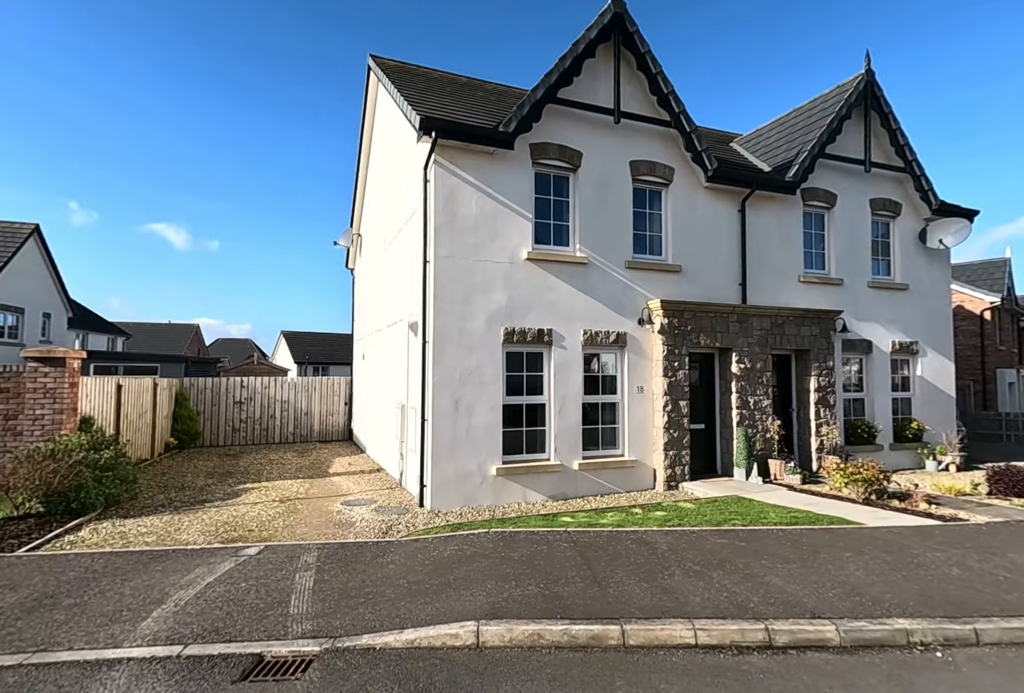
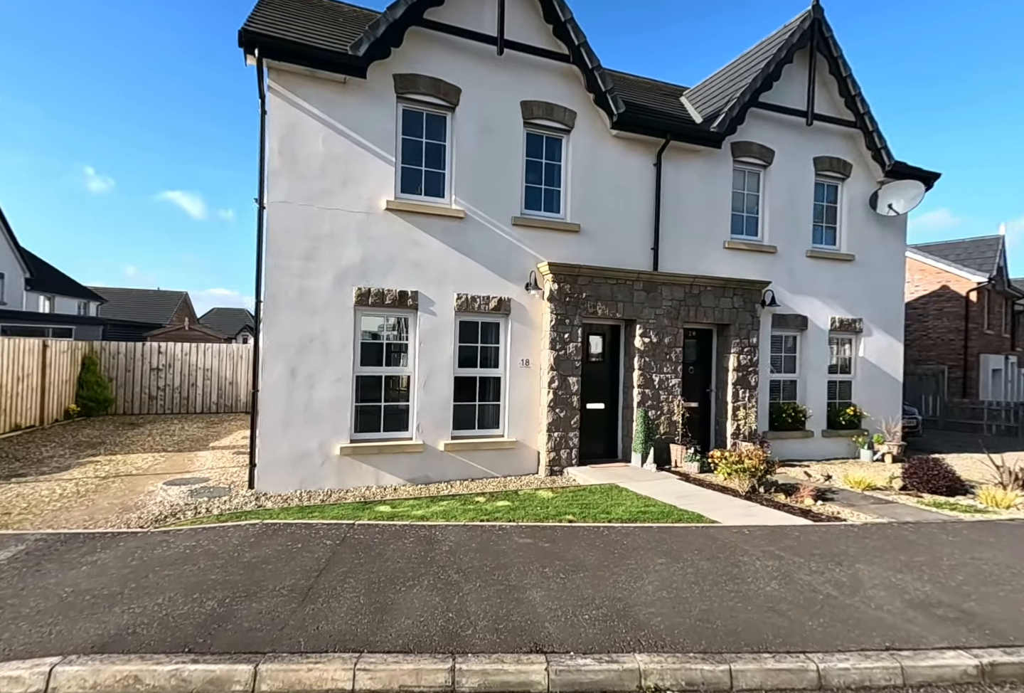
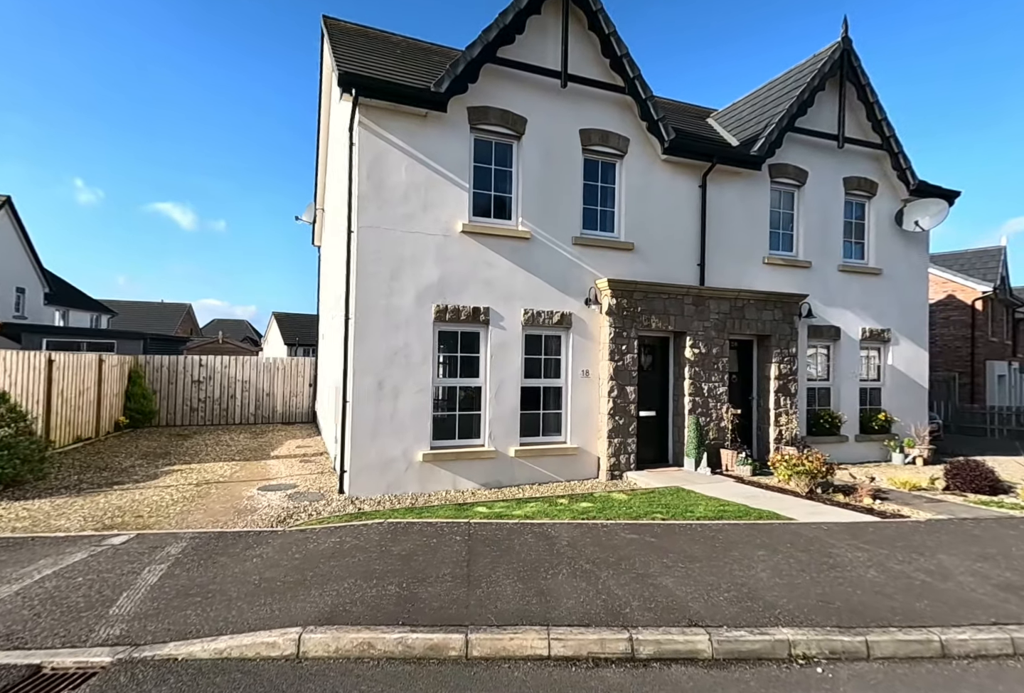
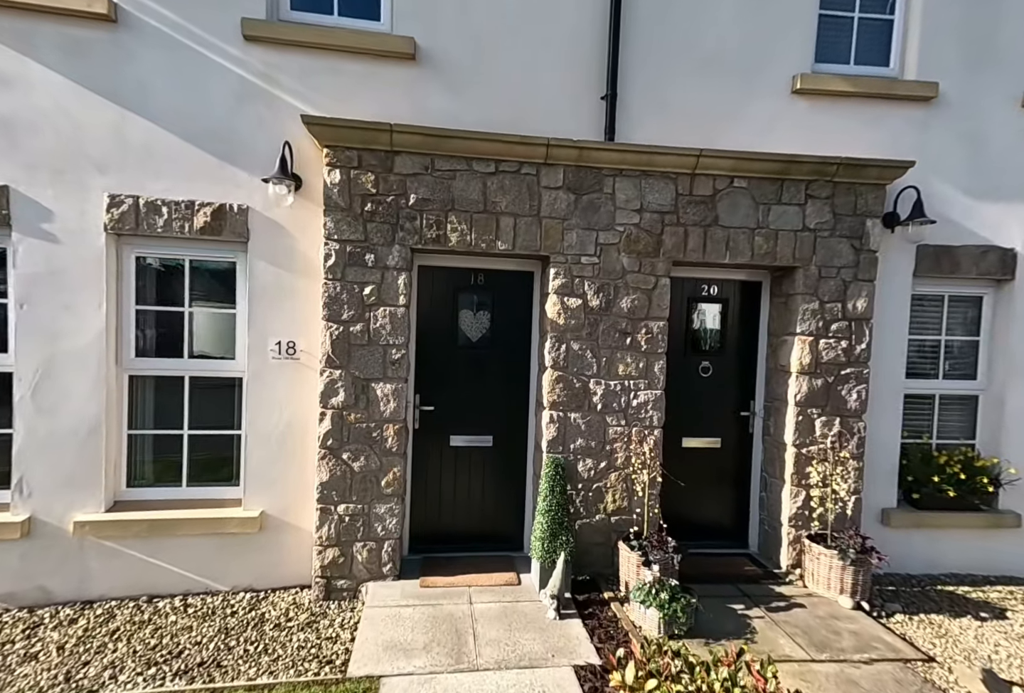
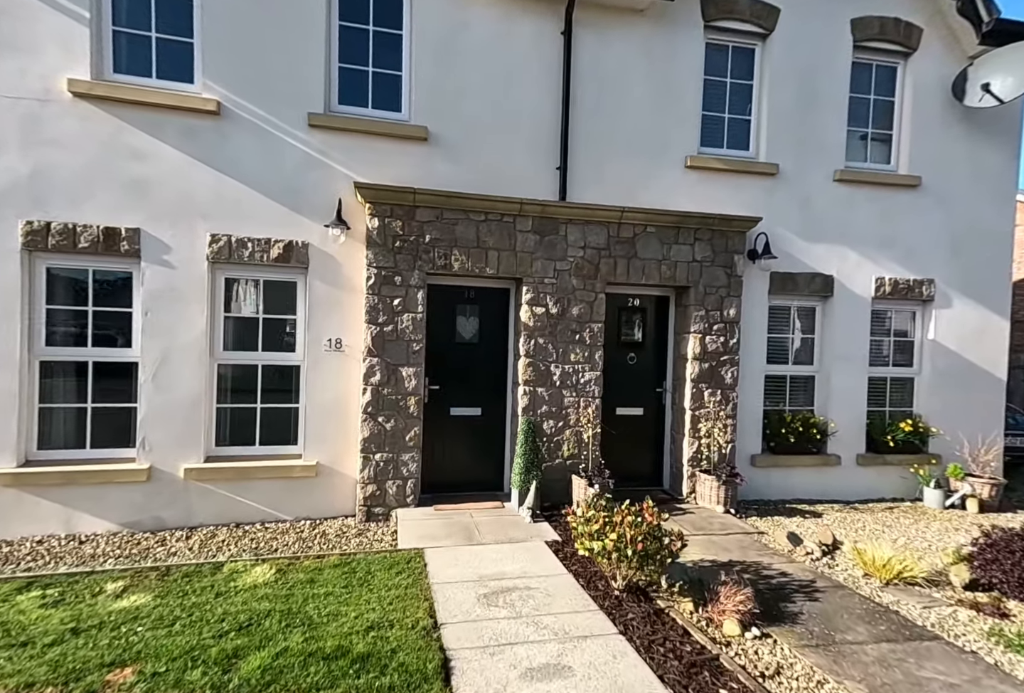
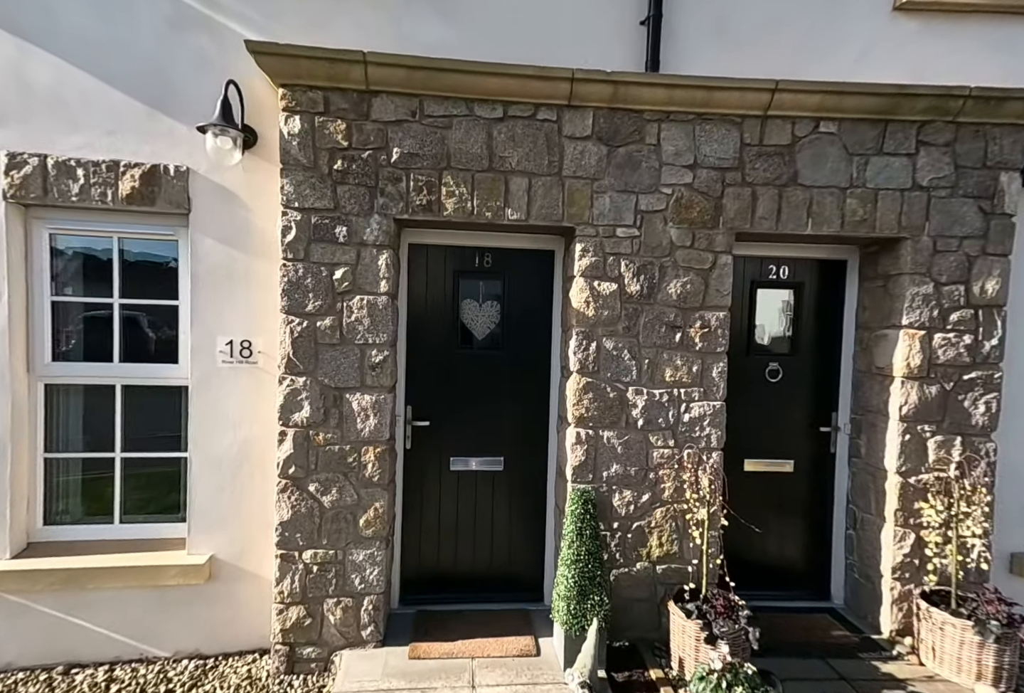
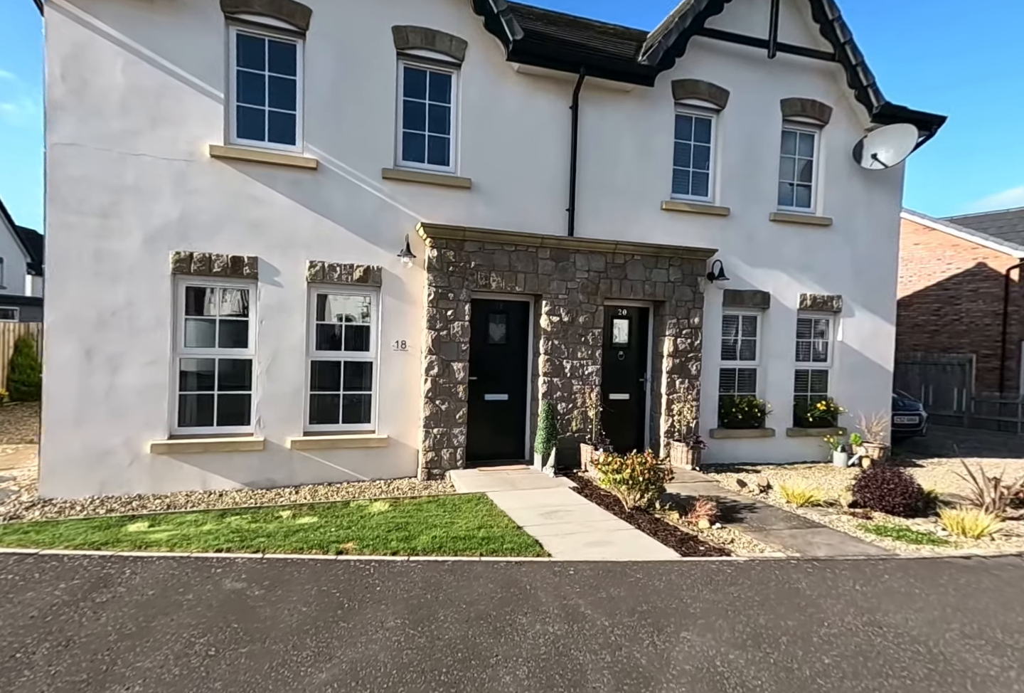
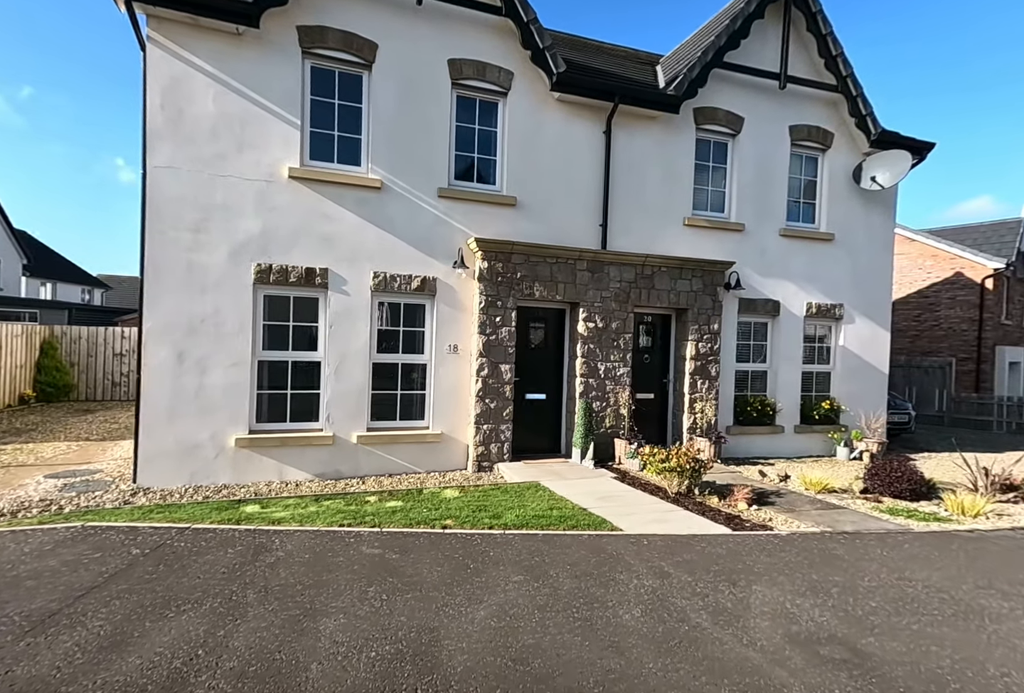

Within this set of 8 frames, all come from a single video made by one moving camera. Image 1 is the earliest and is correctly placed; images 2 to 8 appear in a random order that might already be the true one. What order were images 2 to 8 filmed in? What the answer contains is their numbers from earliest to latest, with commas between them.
3, 2, 8, 7, 5, 4, 6
